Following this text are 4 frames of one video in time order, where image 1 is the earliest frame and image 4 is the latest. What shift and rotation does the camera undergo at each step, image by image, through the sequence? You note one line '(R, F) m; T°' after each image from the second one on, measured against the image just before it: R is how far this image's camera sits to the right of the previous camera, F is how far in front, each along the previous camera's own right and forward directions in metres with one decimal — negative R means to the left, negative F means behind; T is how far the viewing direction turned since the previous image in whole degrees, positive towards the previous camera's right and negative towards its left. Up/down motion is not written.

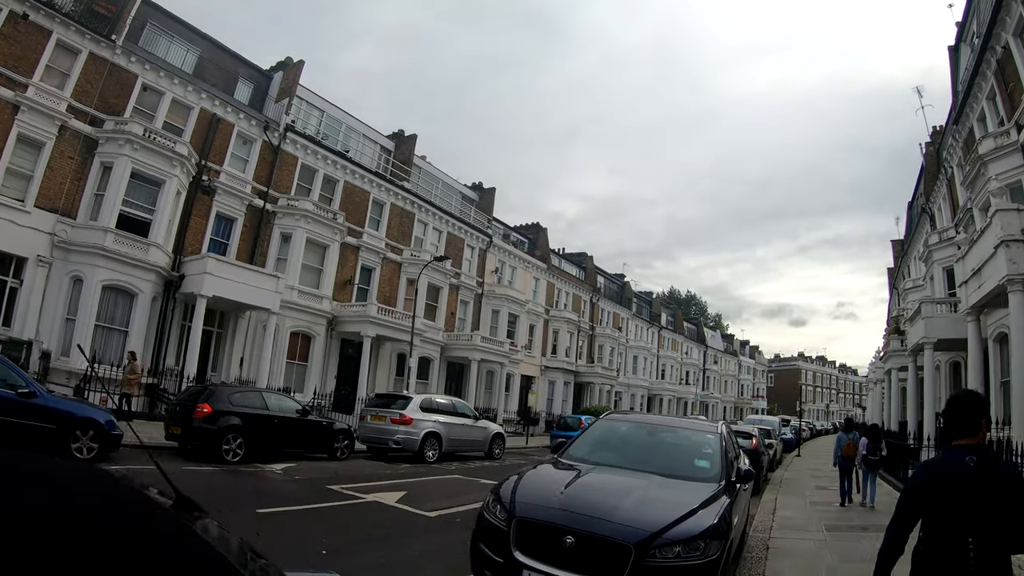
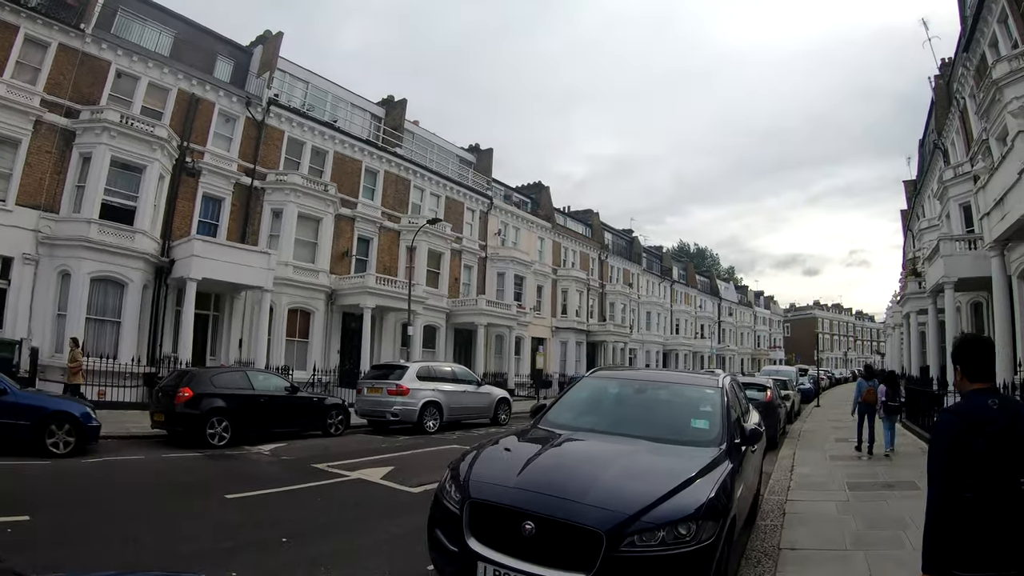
(+0.4, +0.7) m; -1°
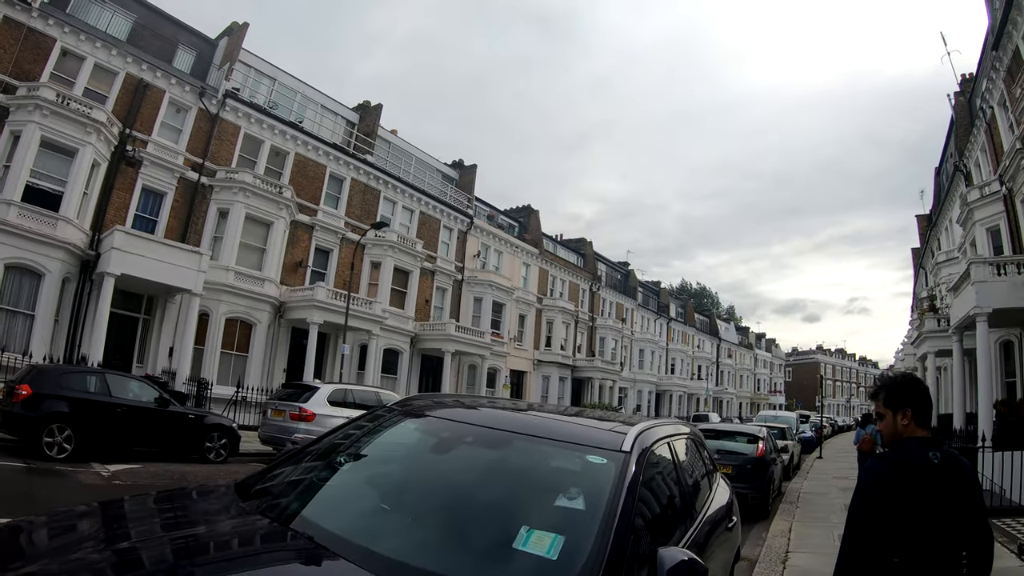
(+1.1, +2.2) m; 0°
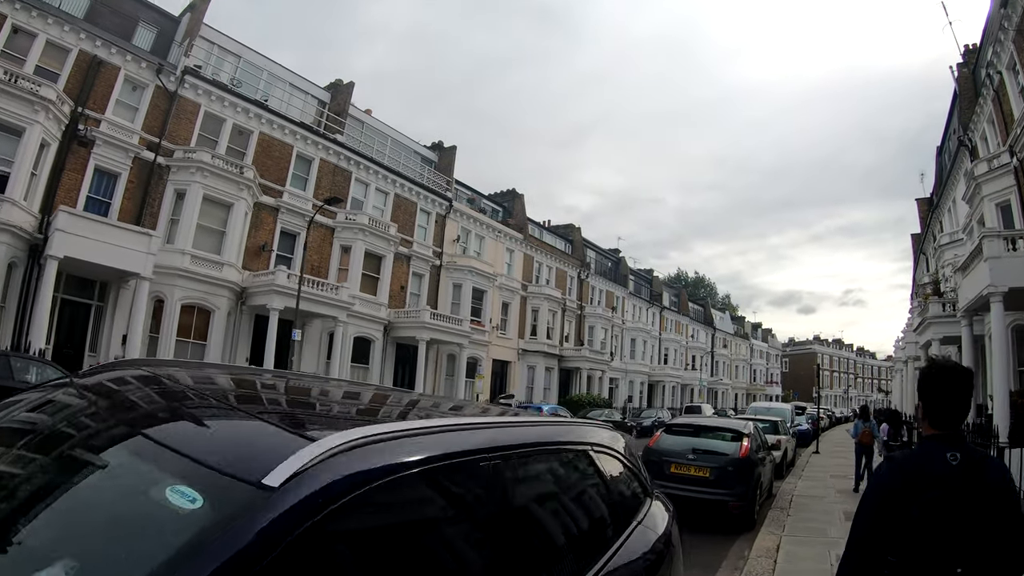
(+0.7, +1.2) m; 0°
